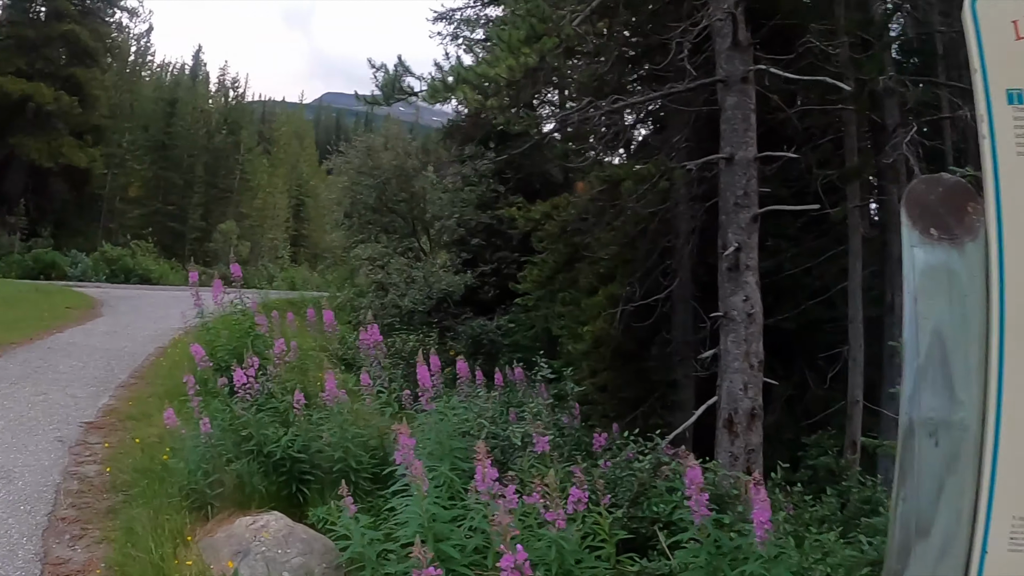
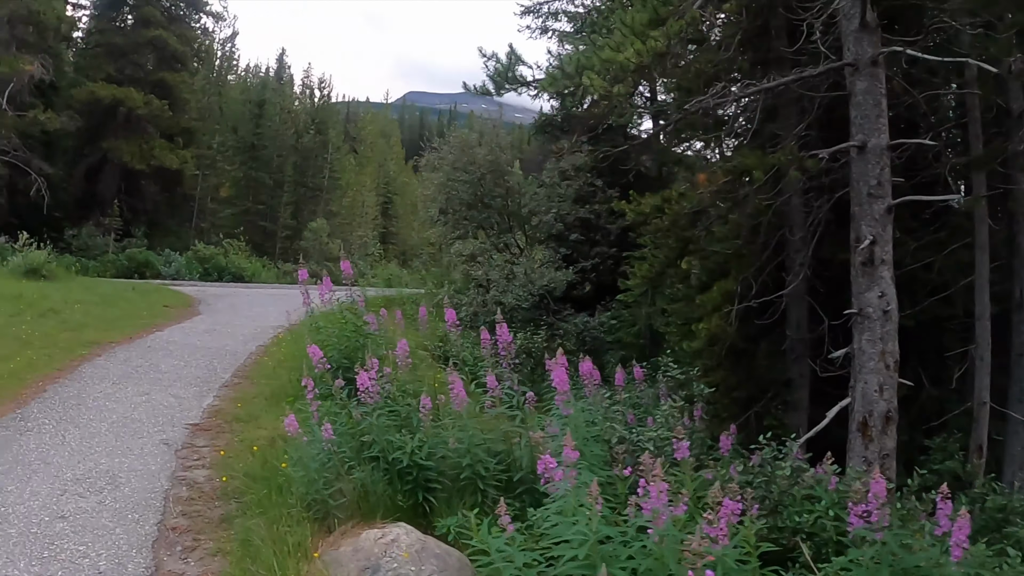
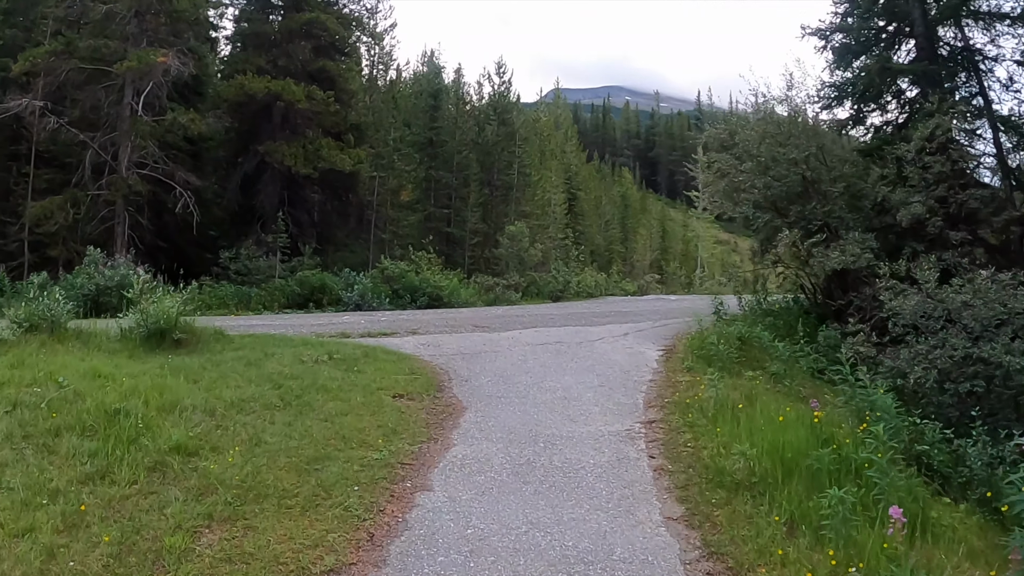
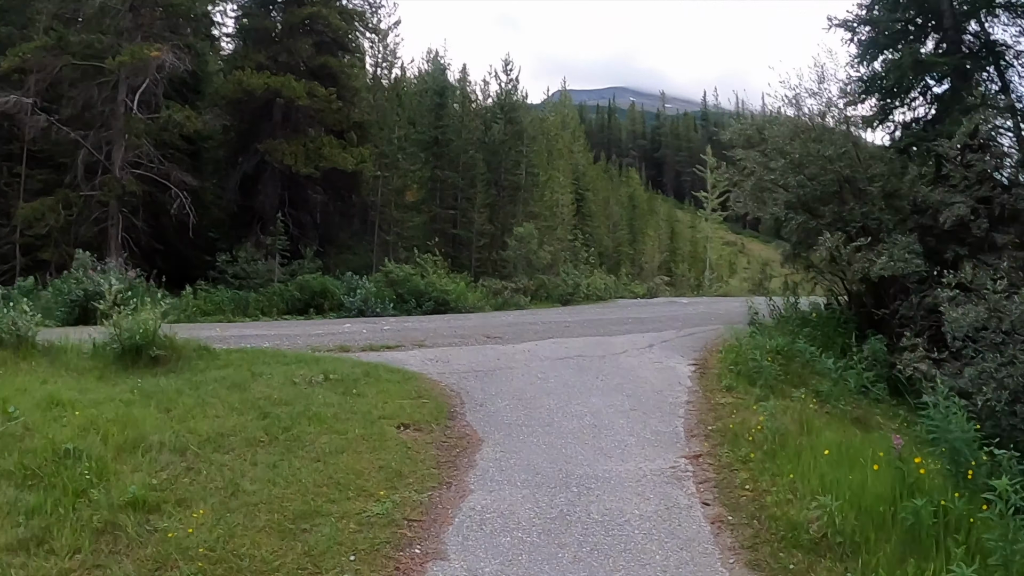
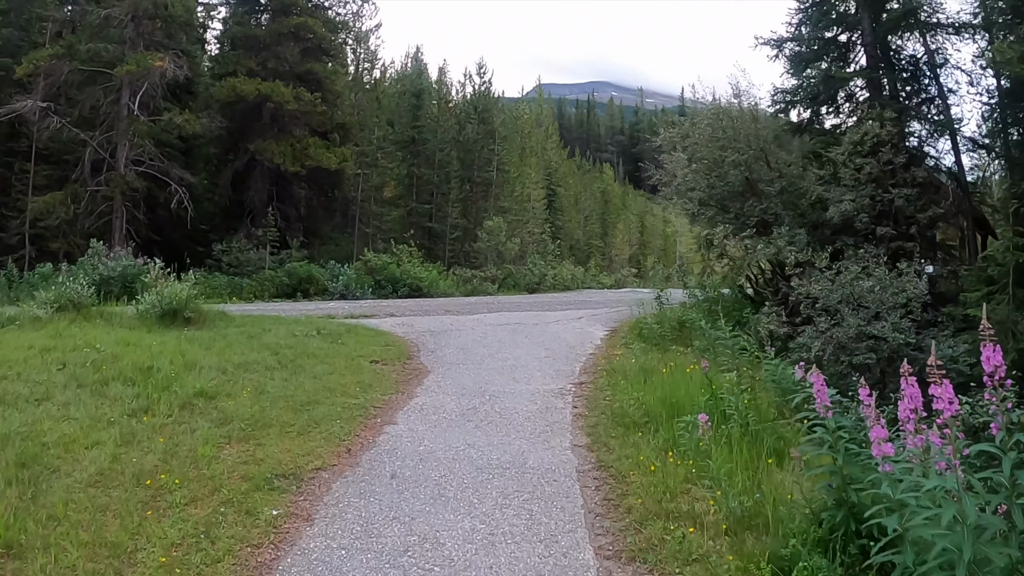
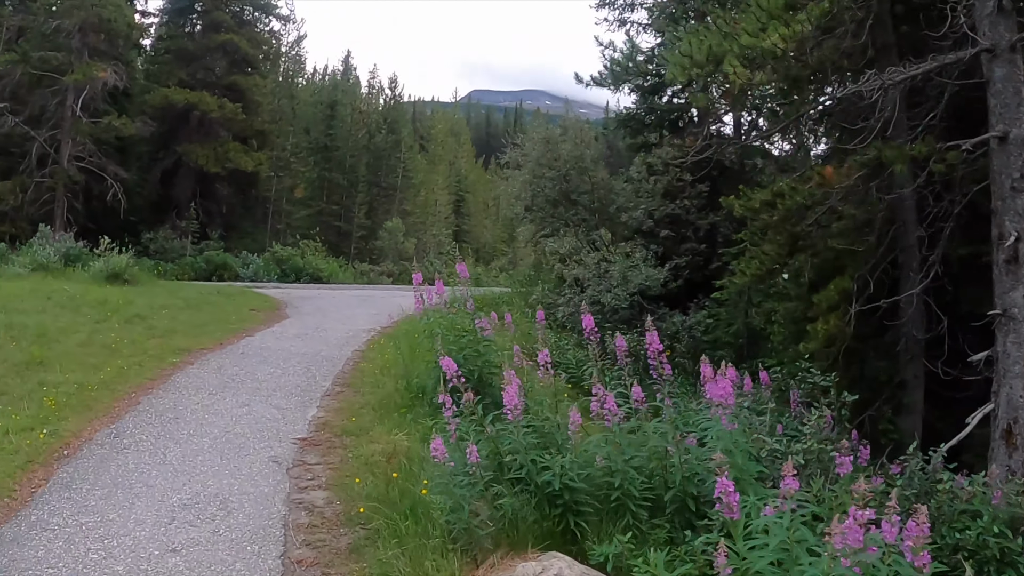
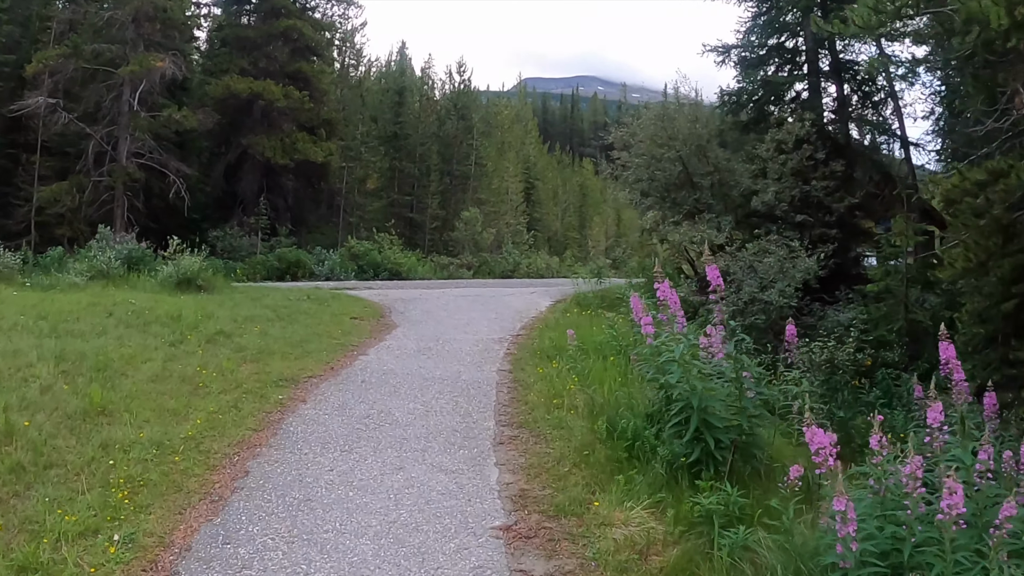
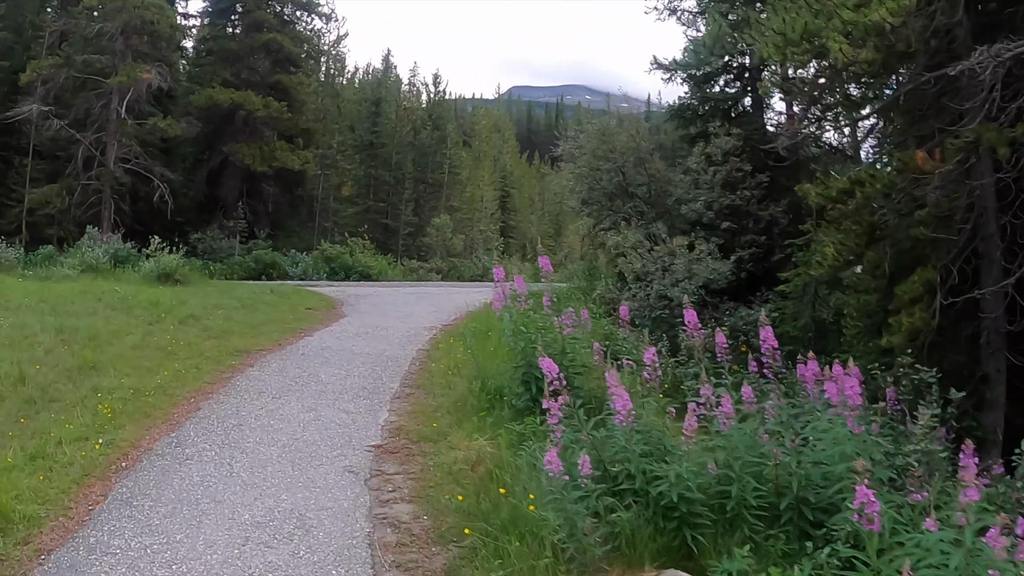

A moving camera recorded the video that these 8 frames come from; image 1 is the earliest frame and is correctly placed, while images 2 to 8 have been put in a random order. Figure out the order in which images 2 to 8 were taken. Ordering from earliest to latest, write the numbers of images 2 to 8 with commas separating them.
2, 6, 8, 7, 5, 3, 4
